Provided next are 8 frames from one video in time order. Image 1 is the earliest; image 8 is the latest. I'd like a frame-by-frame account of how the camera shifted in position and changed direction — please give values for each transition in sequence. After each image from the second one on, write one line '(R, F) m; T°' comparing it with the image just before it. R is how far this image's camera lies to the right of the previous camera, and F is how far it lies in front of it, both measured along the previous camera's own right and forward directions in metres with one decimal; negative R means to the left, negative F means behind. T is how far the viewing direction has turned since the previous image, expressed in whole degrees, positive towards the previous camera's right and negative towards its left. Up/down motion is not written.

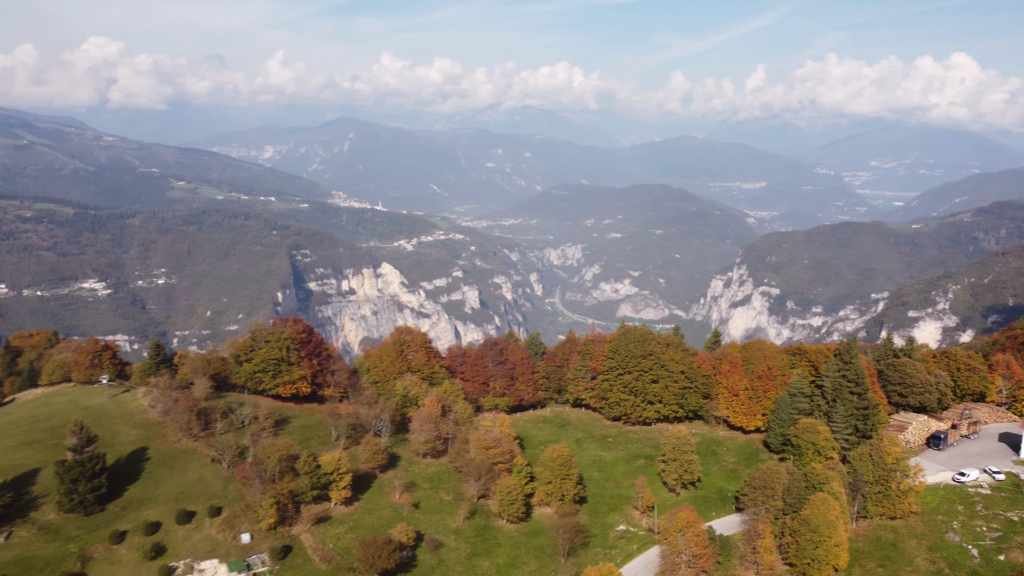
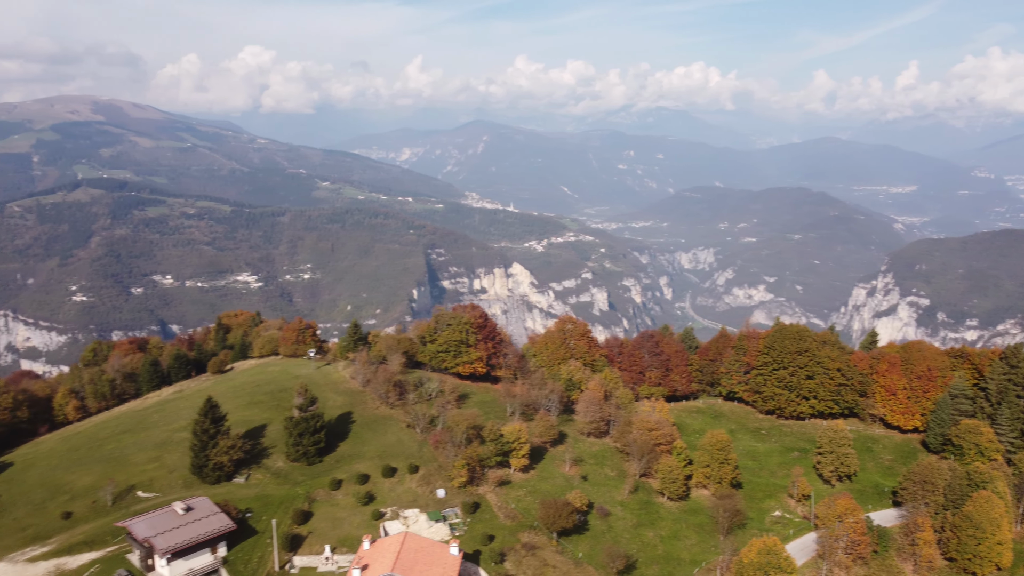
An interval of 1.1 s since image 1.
(-1.7, -3.1) m; -9°
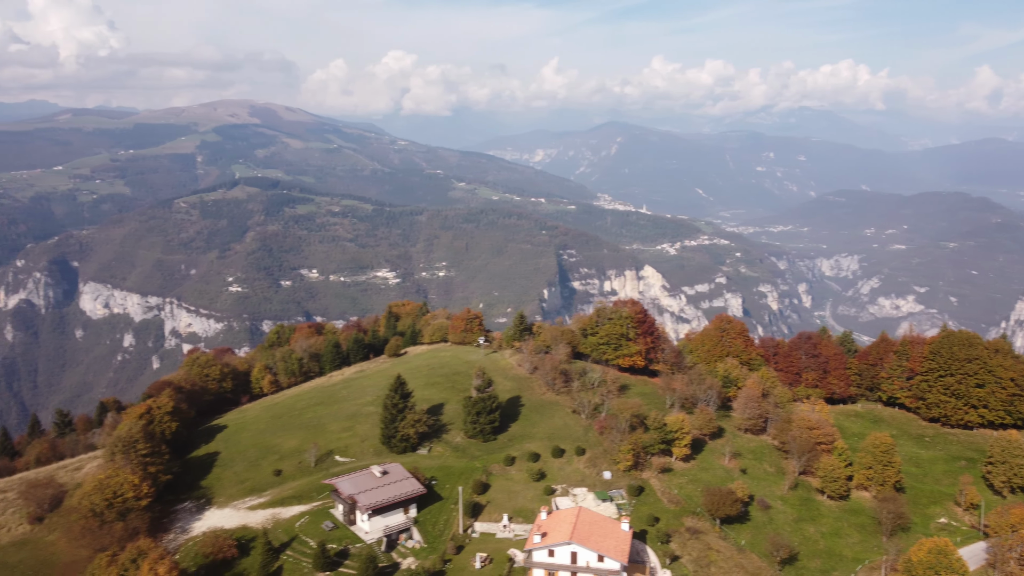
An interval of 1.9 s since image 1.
(-1.6, -2.1) m; -9°
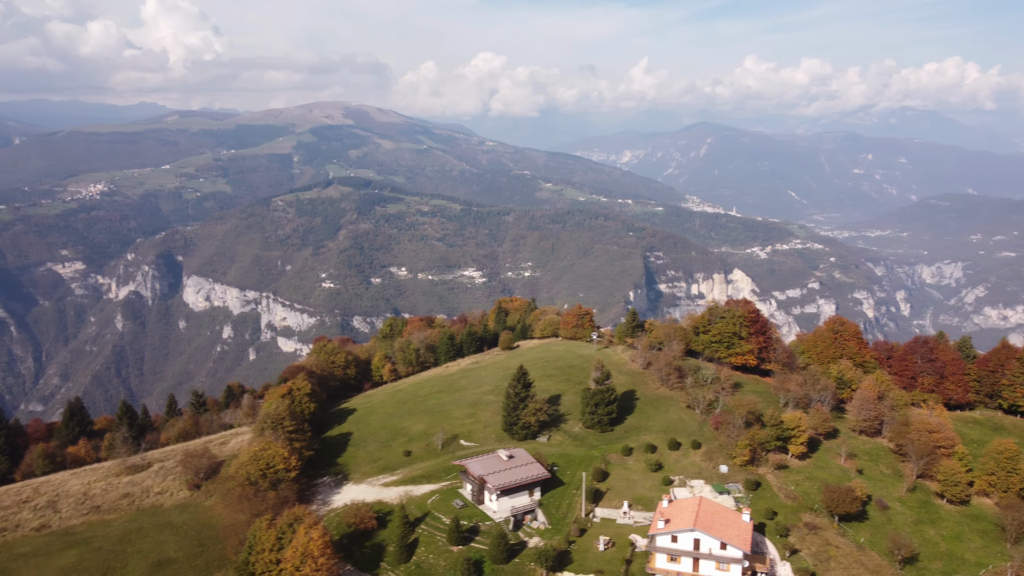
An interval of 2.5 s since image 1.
(-1.6, -1.5) m; -6°
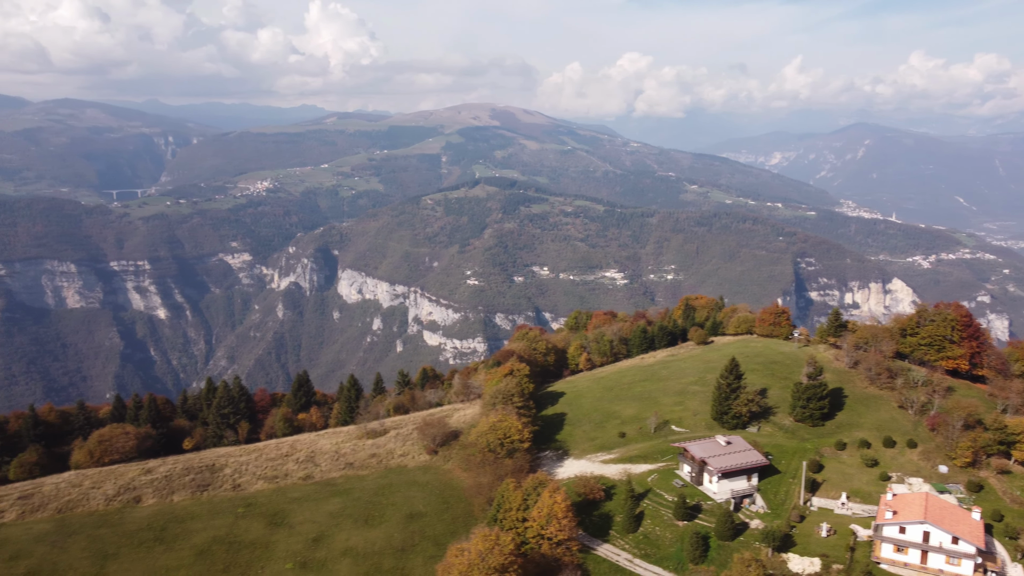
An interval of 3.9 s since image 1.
(-3.6, -2.7) m; -10°
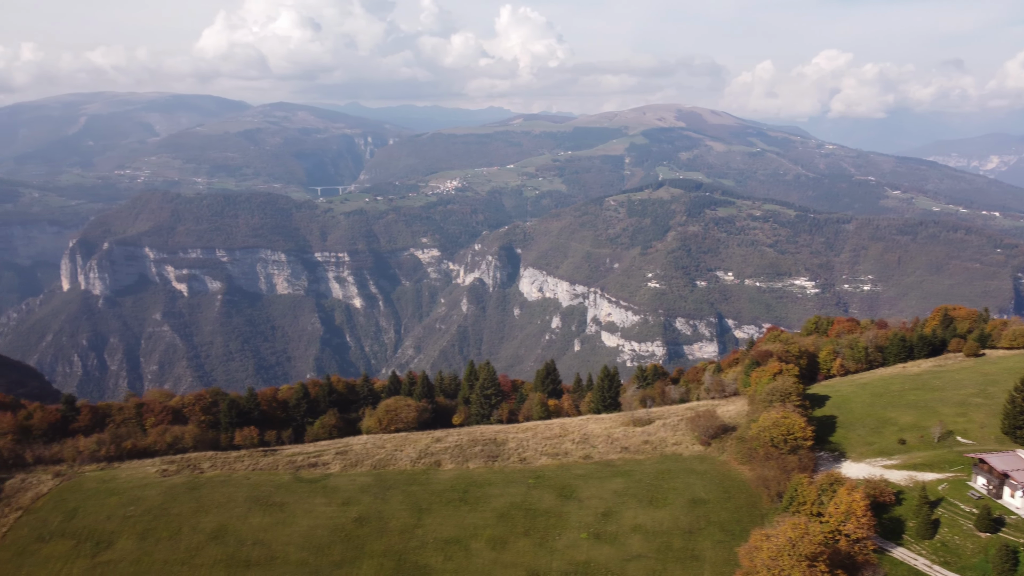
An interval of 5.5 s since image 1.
(-4.8, -2.5) m; -12°
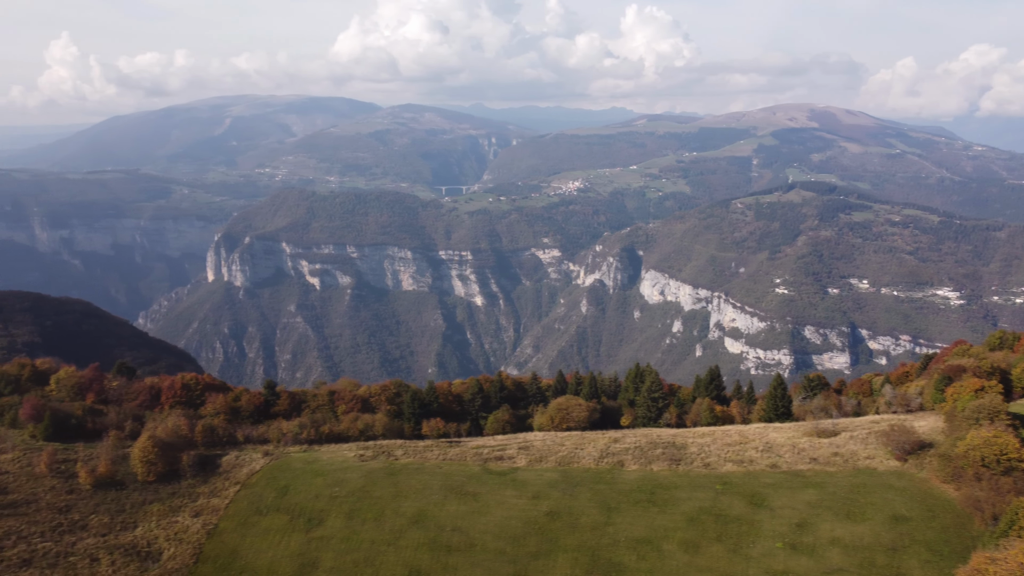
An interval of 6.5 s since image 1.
(-3.4, -0.9) m; -8°
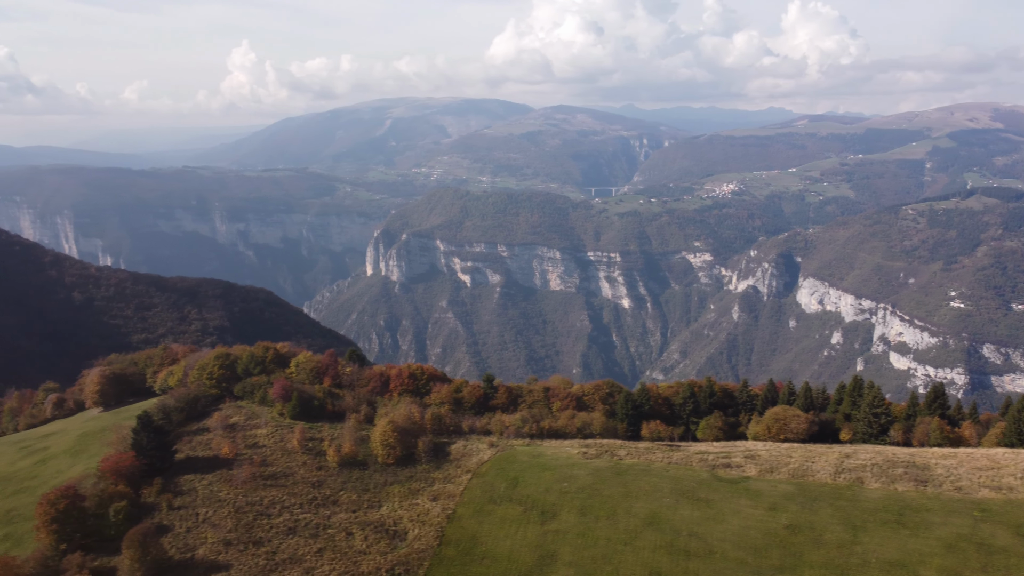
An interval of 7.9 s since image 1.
(-4.4, -0.5) m; -10°
